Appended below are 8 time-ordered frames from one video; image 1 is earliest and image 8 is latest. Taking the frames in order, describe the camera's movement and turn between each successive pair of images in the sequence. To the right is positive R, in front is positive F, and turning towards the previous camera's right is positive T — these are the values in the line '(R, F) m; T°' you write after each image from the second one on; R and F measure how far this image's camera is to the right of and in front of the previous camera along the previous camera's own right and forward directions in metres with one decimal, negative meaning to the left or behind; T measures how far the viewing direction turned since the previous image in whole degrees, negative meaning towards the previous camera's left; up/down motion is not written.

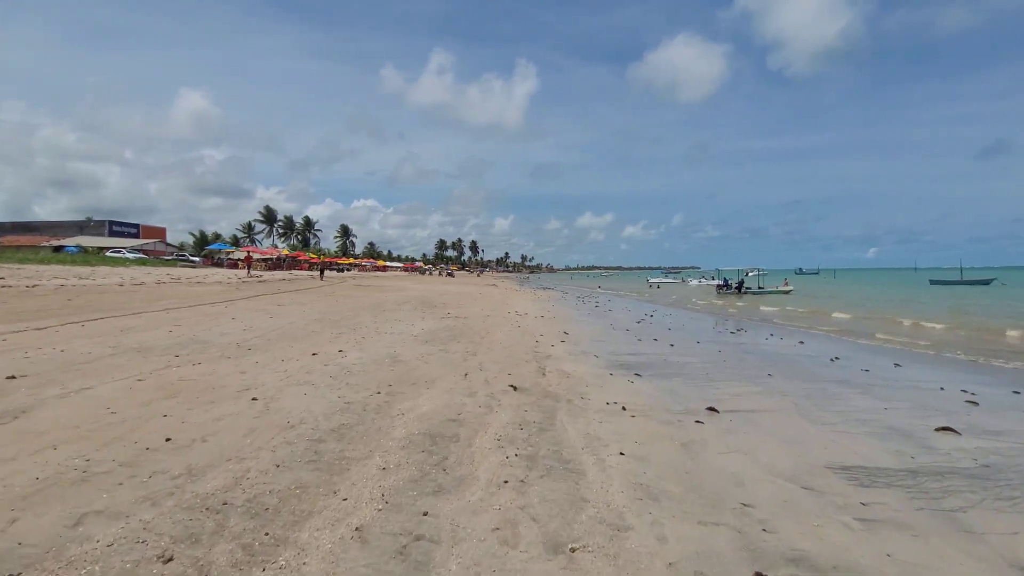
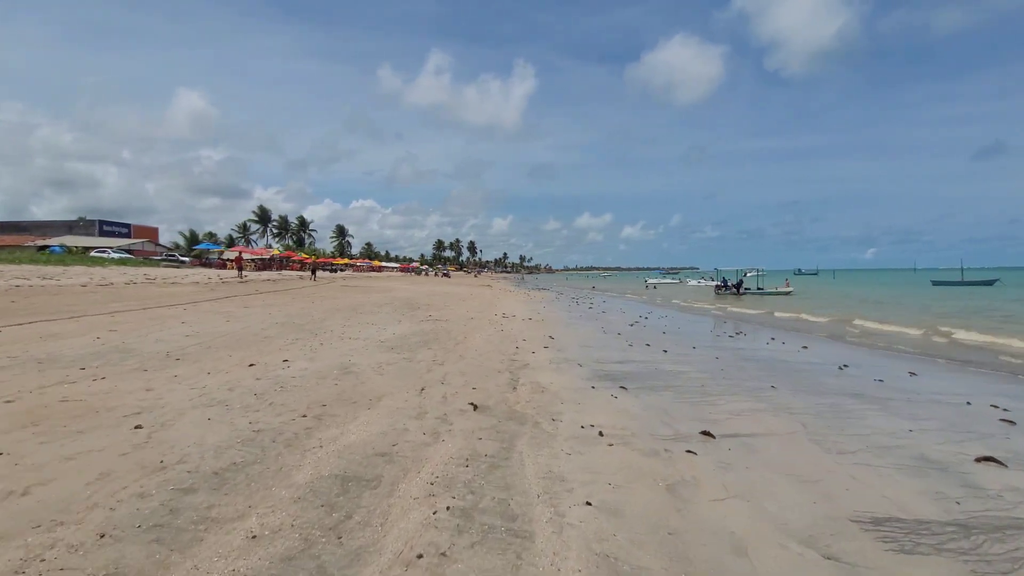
(+0.6, +1.3) m; 0°
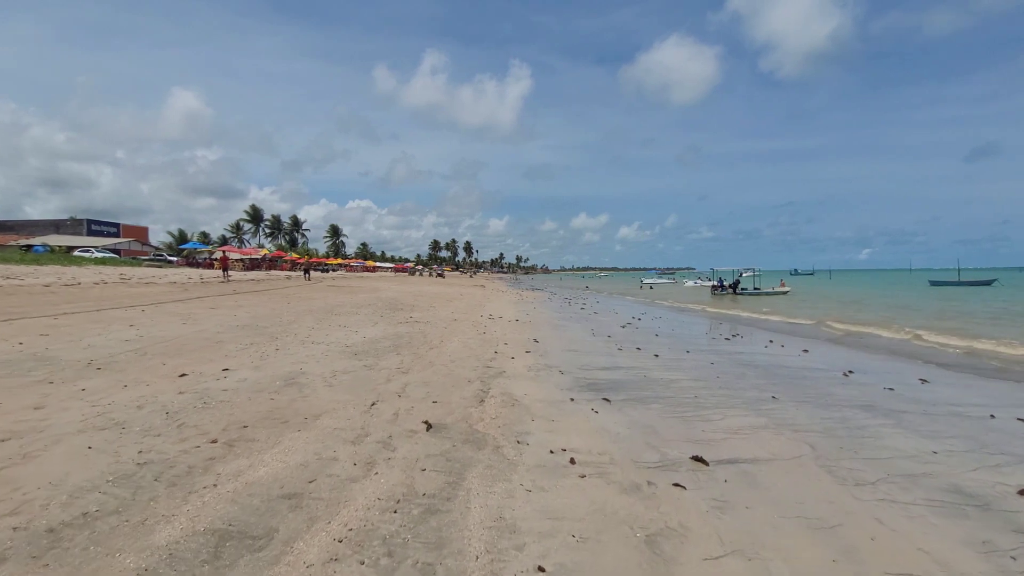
(+0.5, +1.0) m; 0°
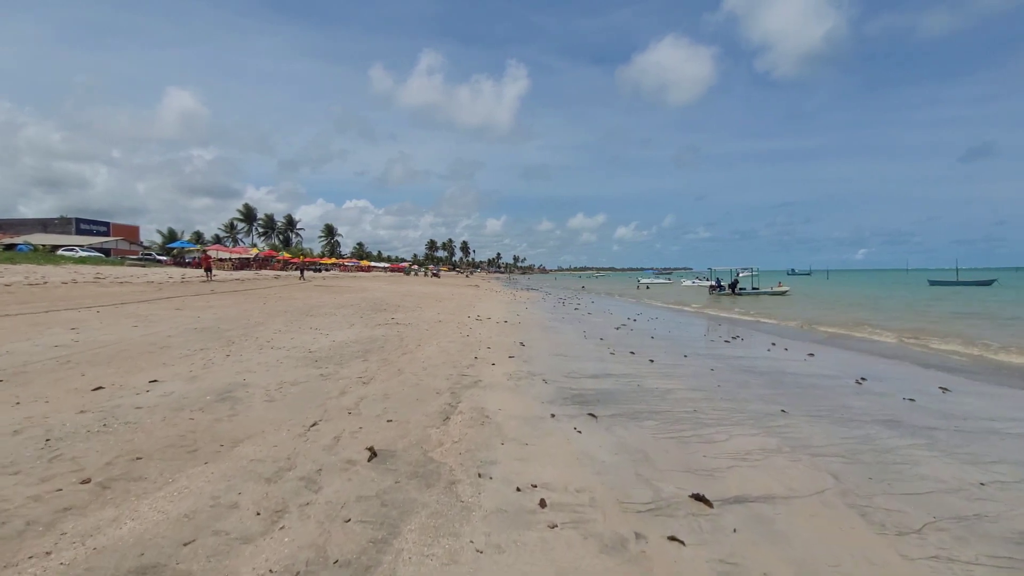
(+0.4, +1.1) m; 0°
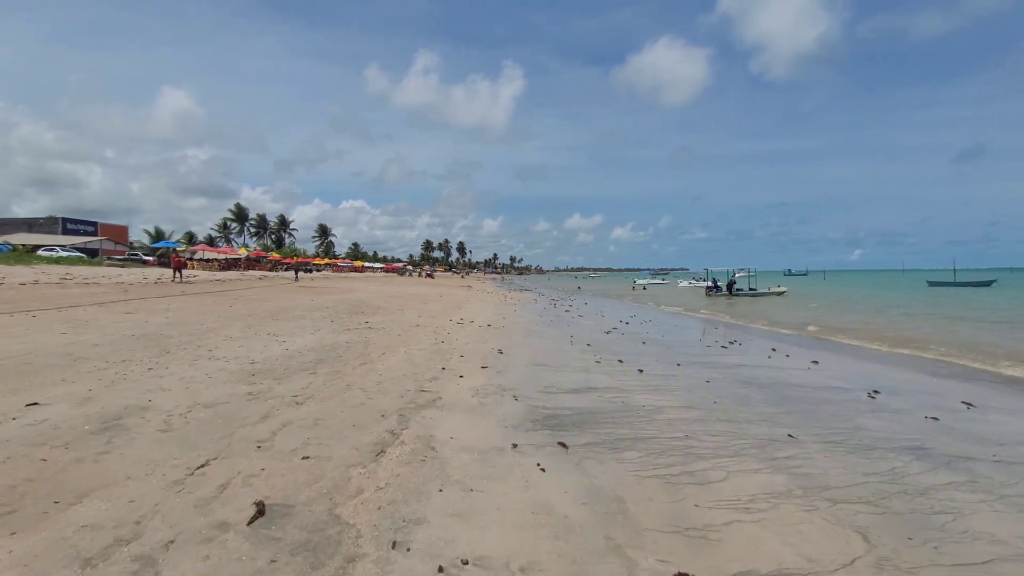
(+0.5, +1.2) m; 0°
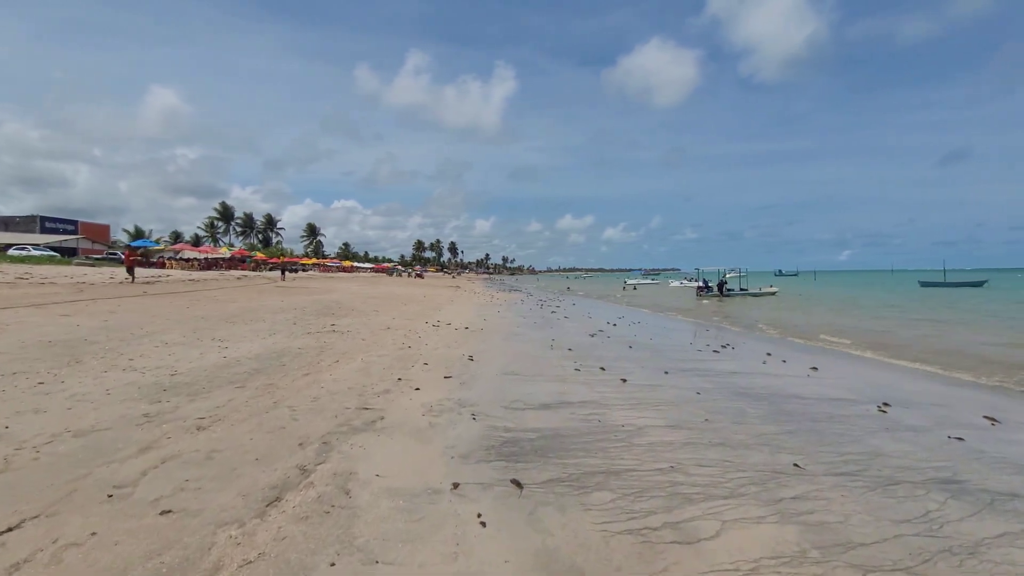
(+0.5, +1.2) m; +1°
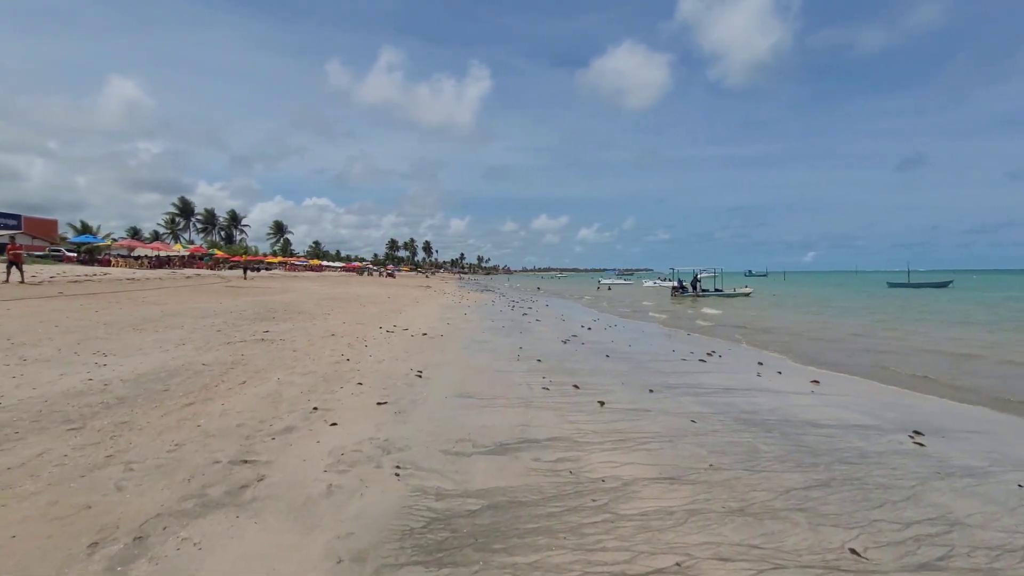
(+0.4, +1.9) m; +3°
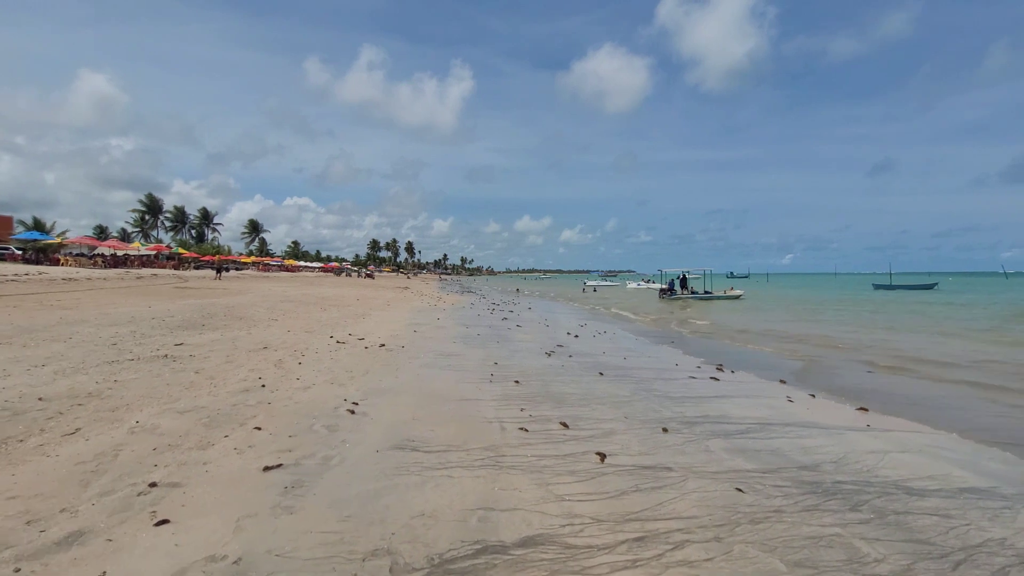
(+0.2, +2.5) m; +2°
